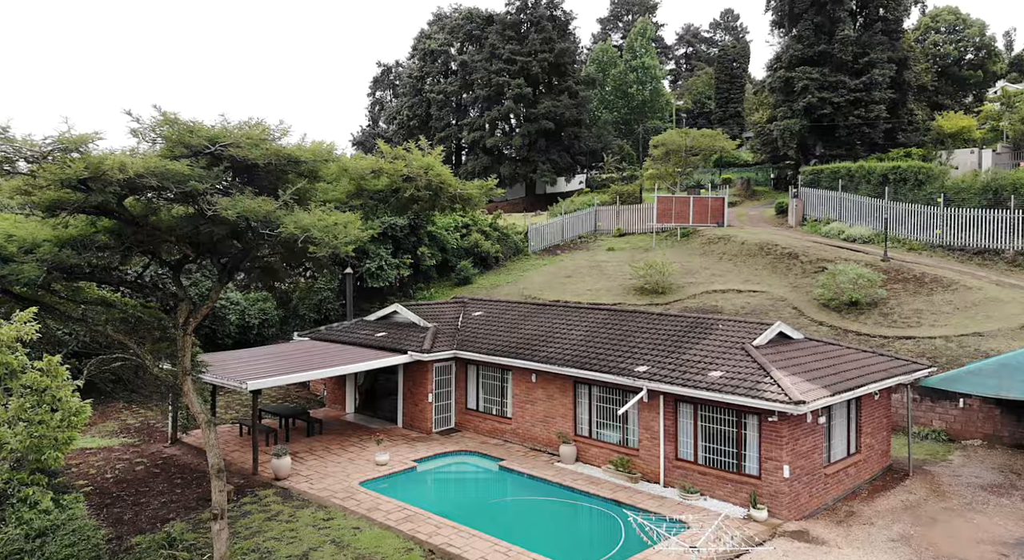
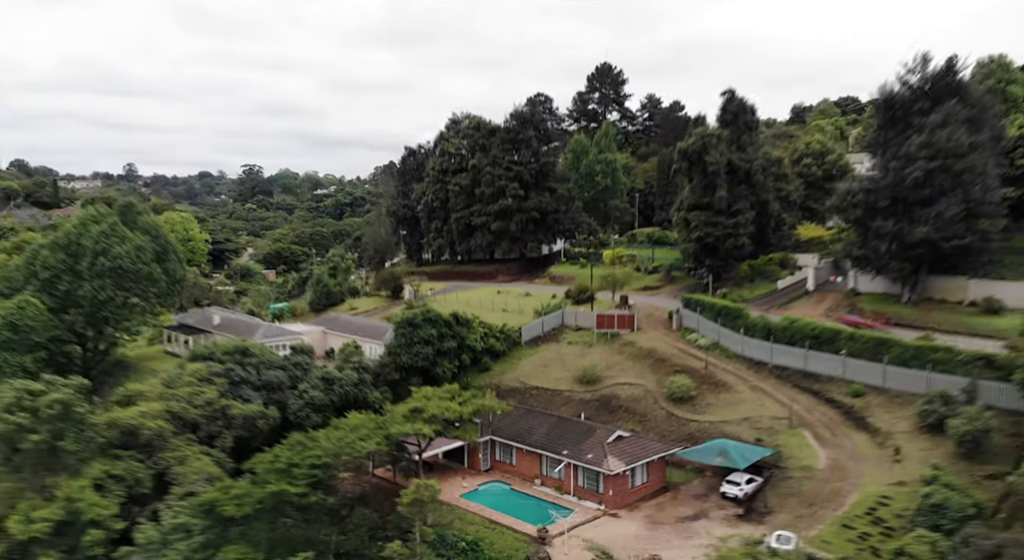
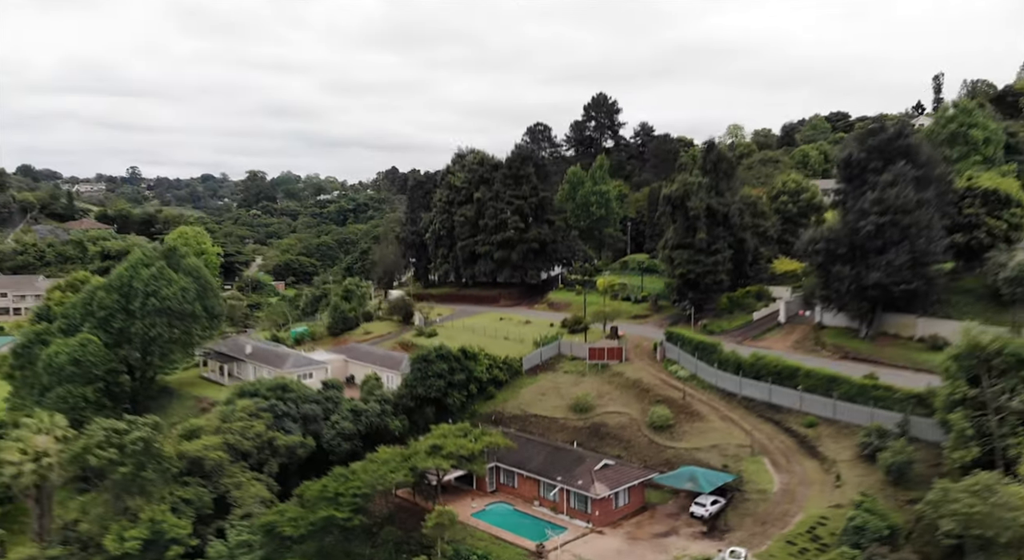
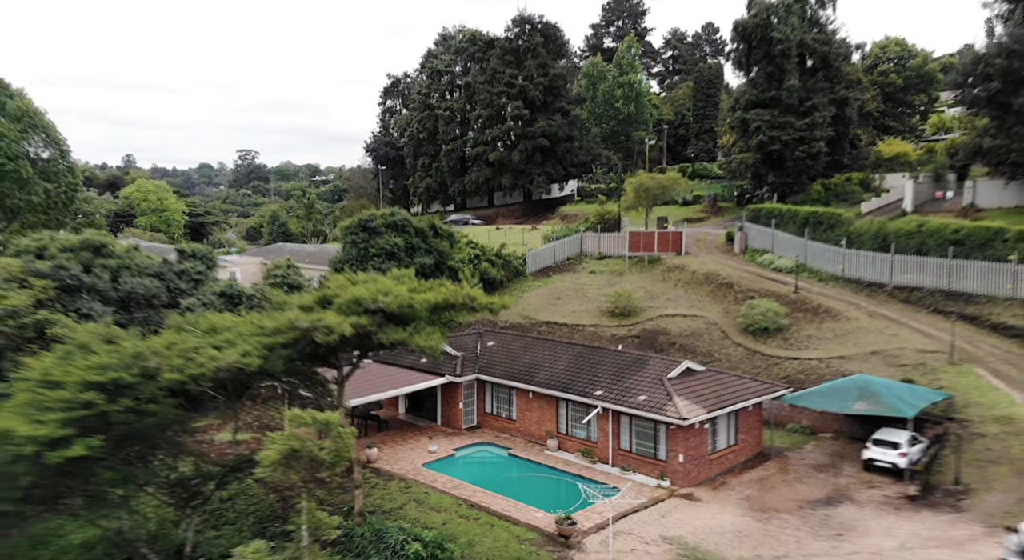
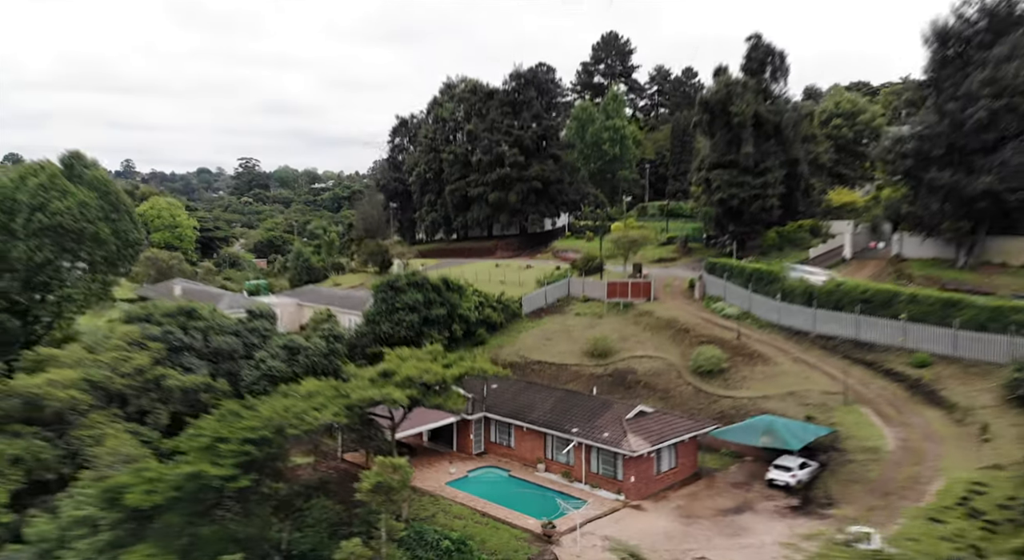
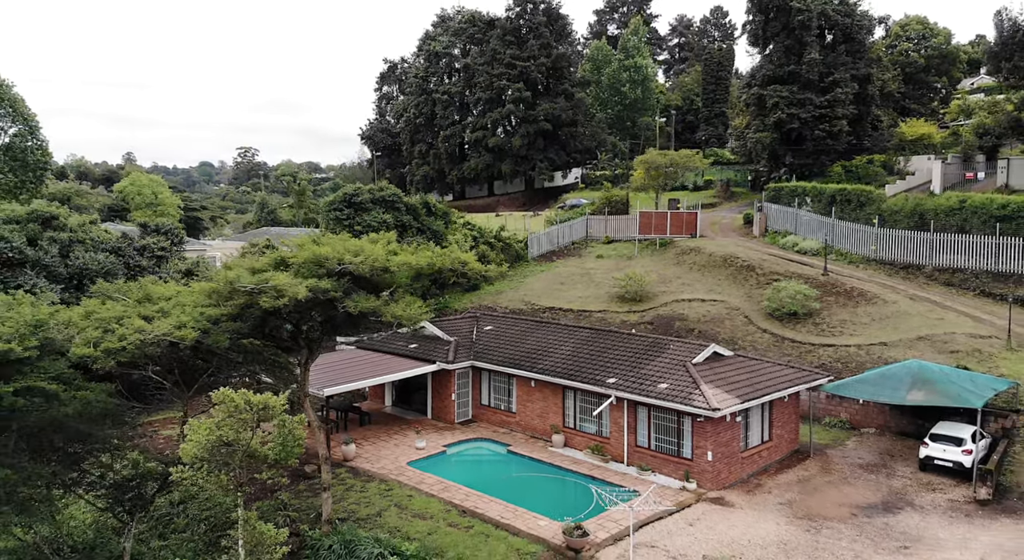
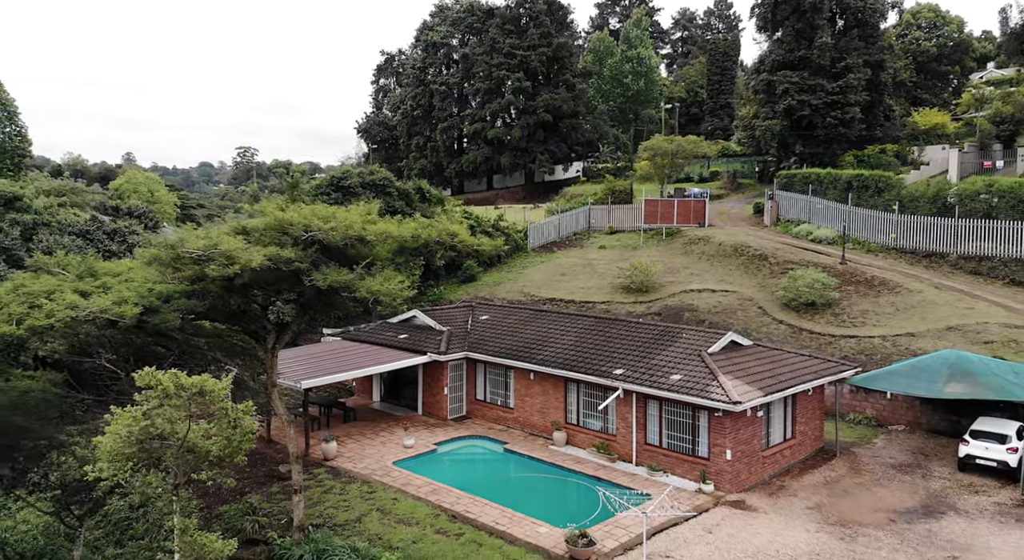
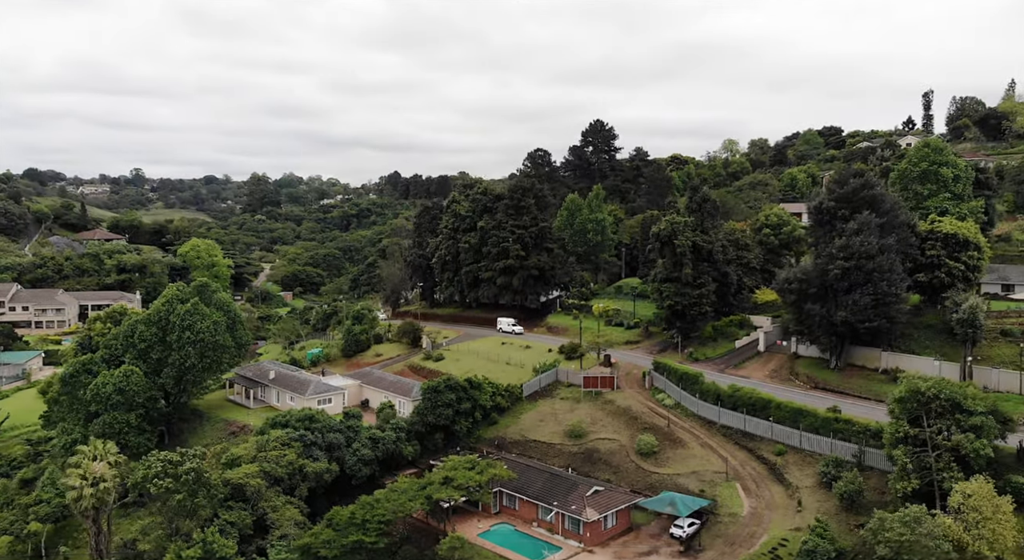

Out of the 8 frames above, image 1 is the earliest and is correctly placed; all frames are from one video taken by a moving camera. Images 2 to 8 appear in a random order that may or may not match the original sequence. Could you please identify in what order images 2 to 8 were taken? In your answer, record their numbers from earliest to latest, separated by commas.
7, 6, 4, 5, 2, 3, 8
